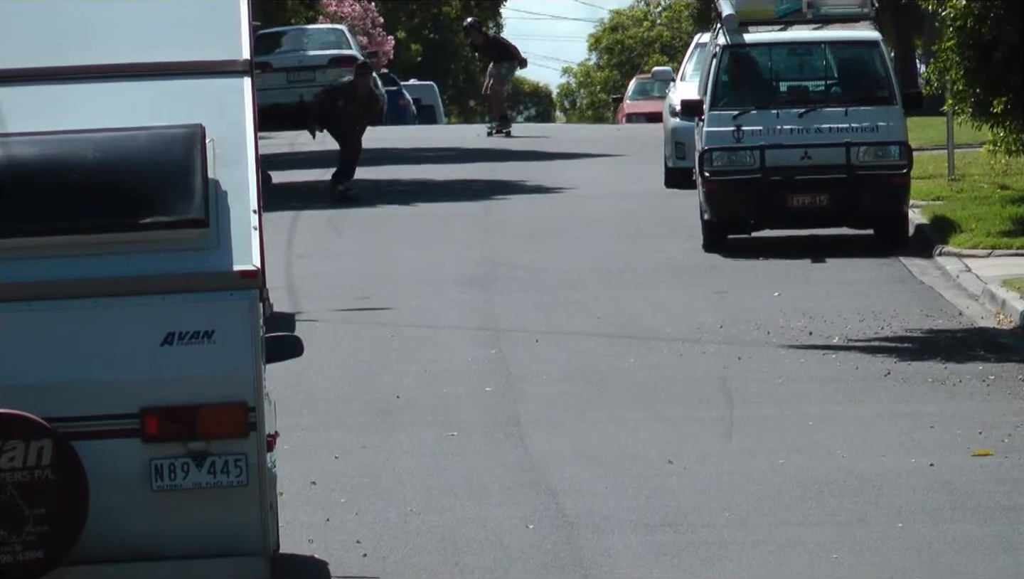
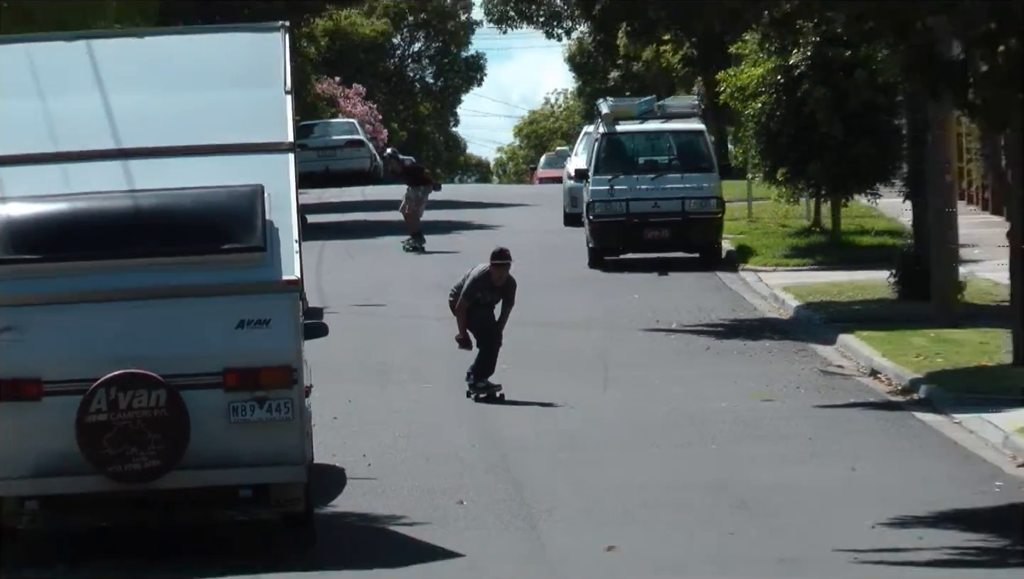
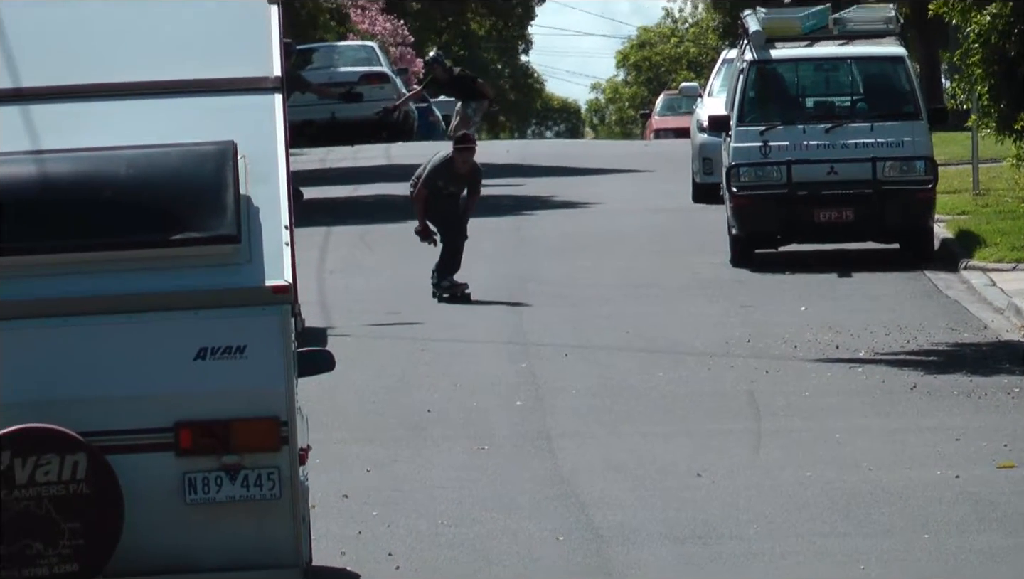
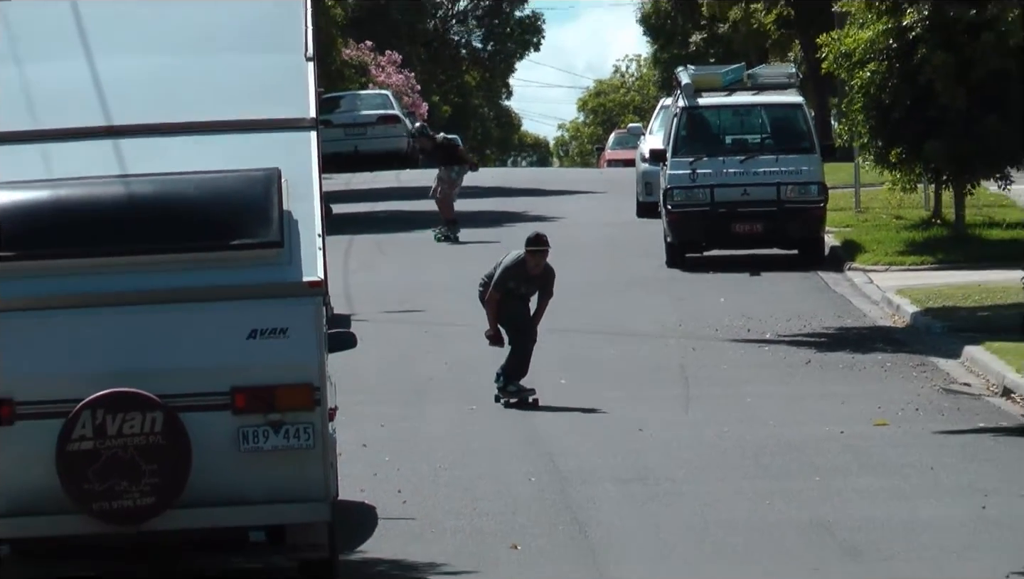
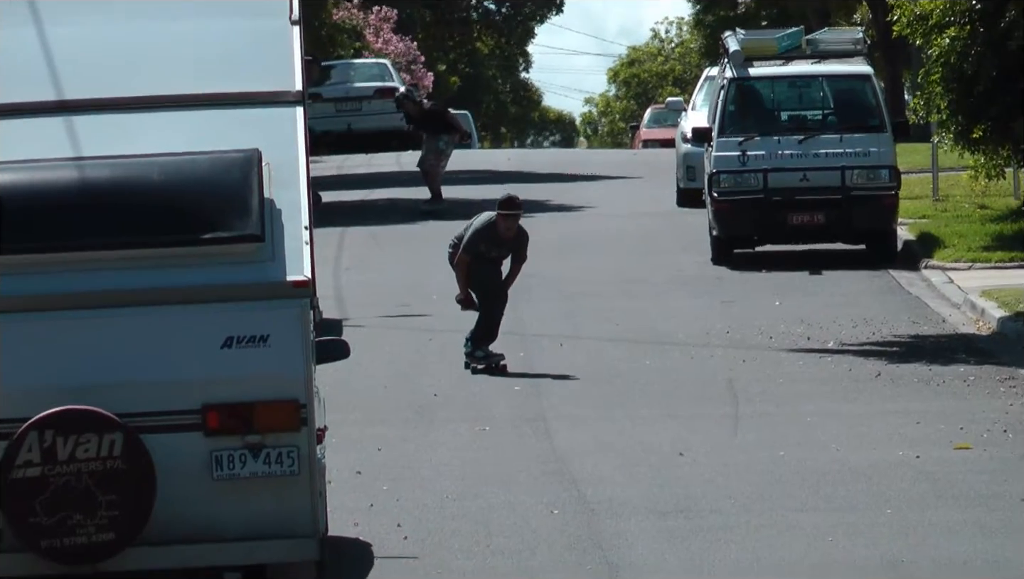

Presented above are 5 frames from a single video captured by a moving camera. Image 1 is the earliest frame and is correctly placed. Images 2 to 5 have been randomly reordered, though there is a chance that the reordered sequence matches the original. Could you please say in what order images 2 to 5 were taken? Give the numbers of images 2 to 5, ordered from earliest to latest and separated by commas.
3, 5, 4, 2
